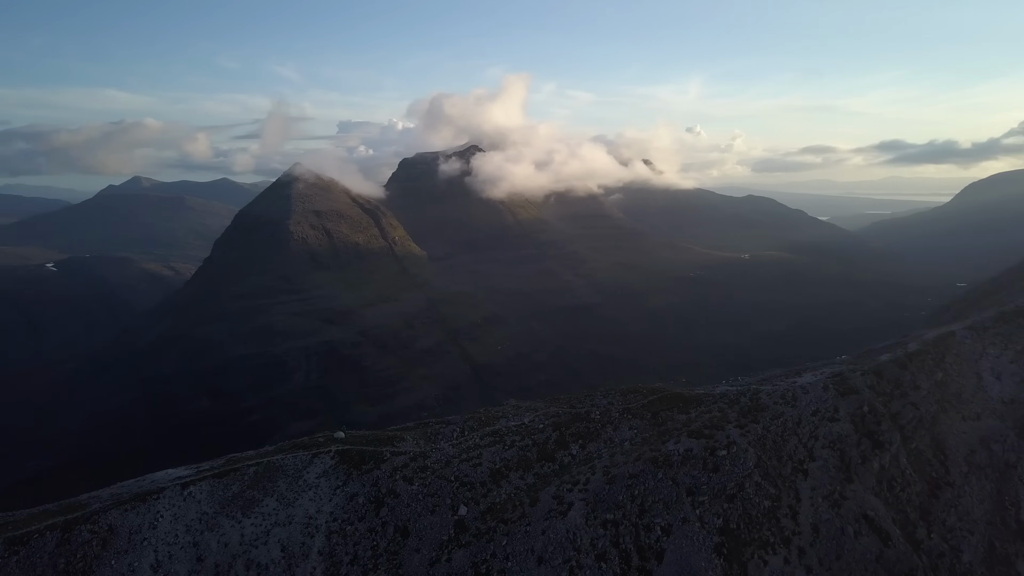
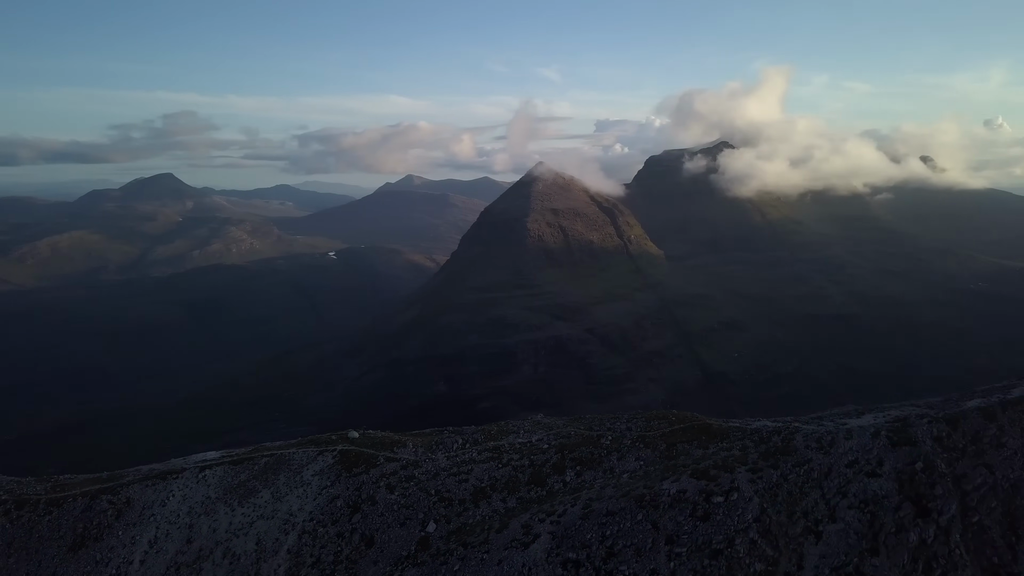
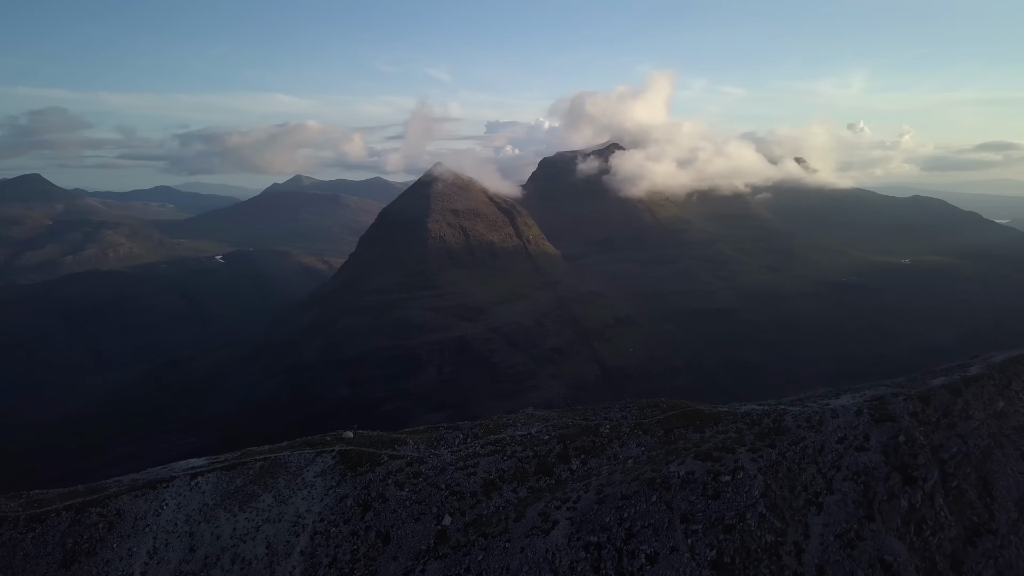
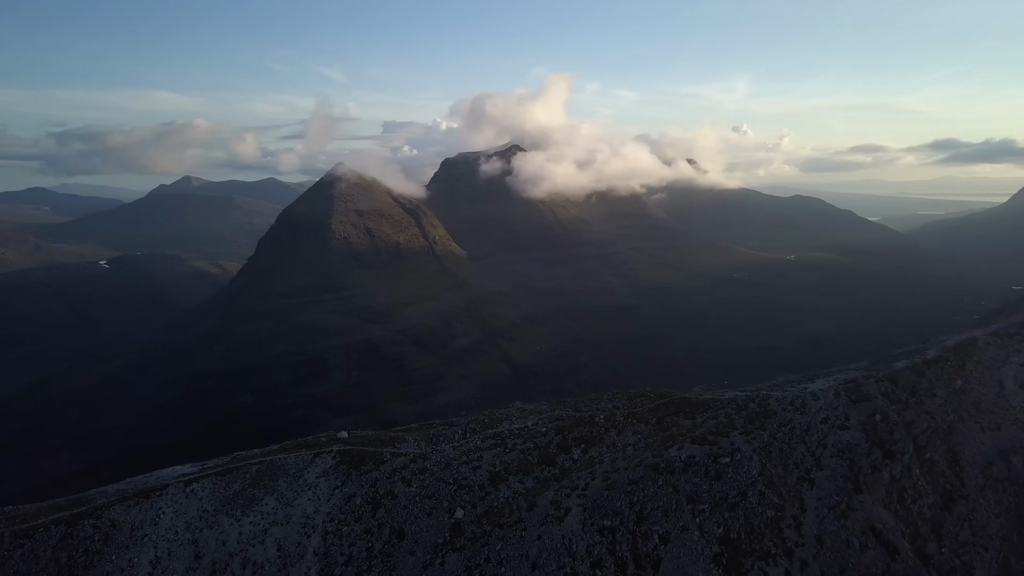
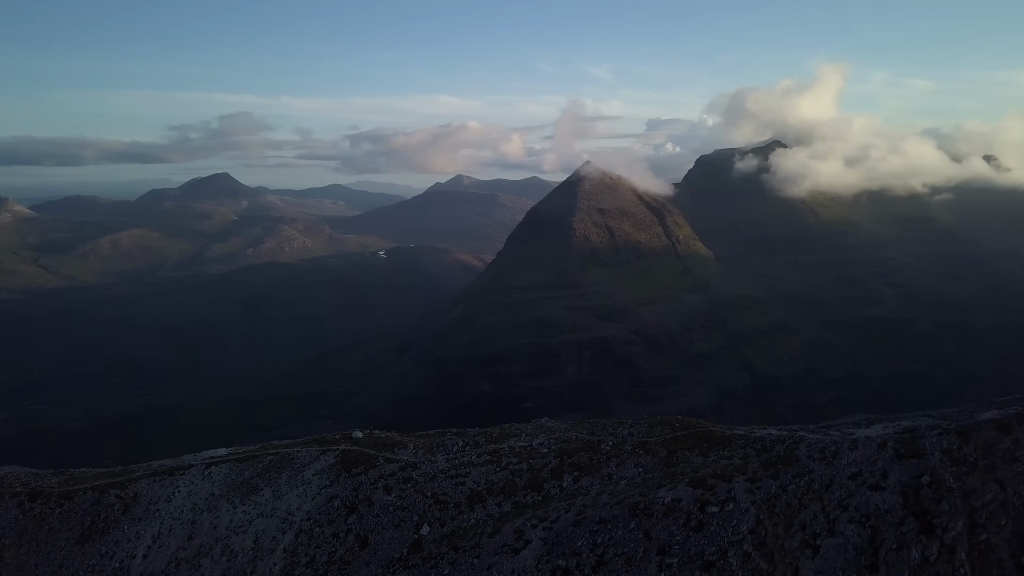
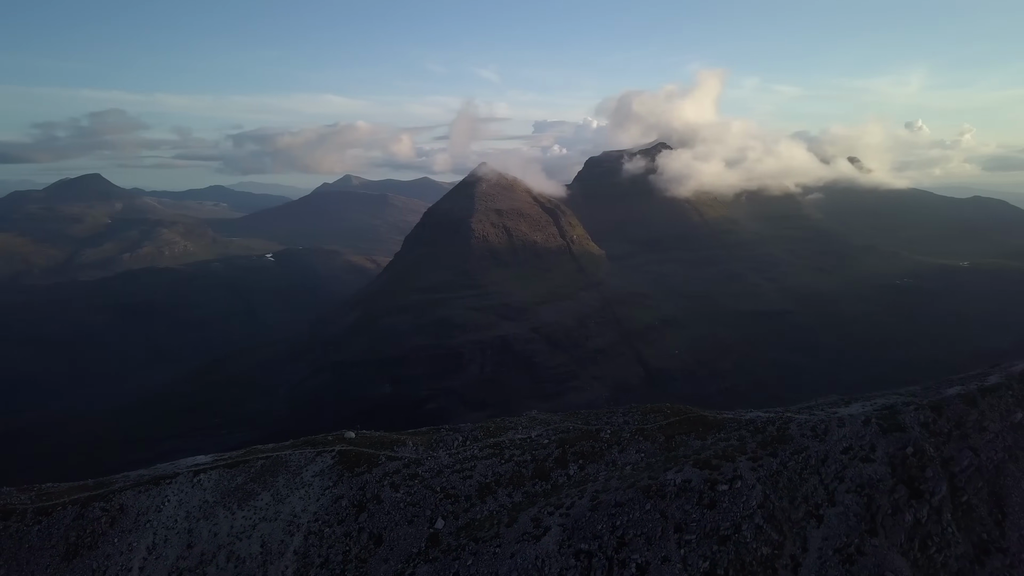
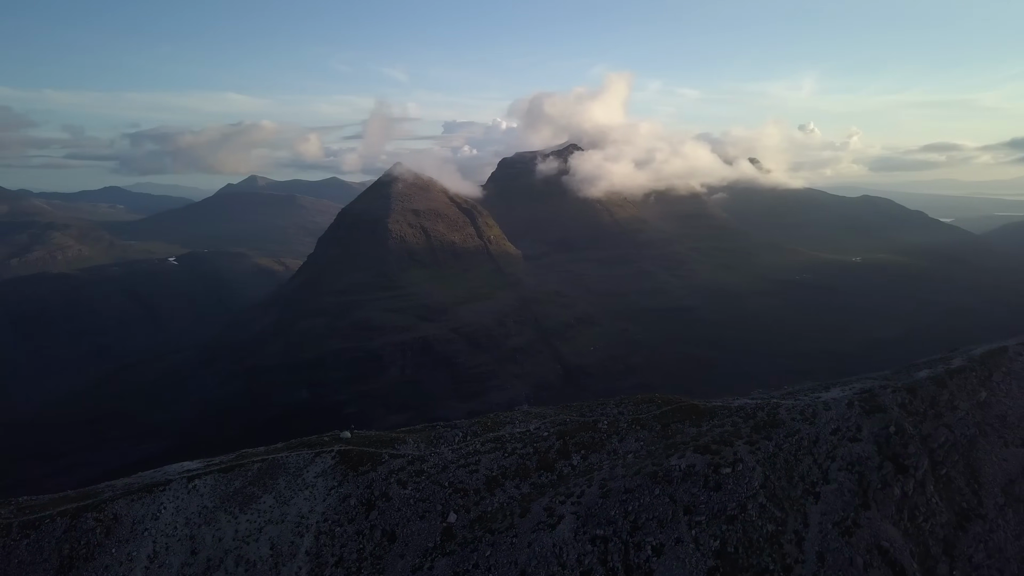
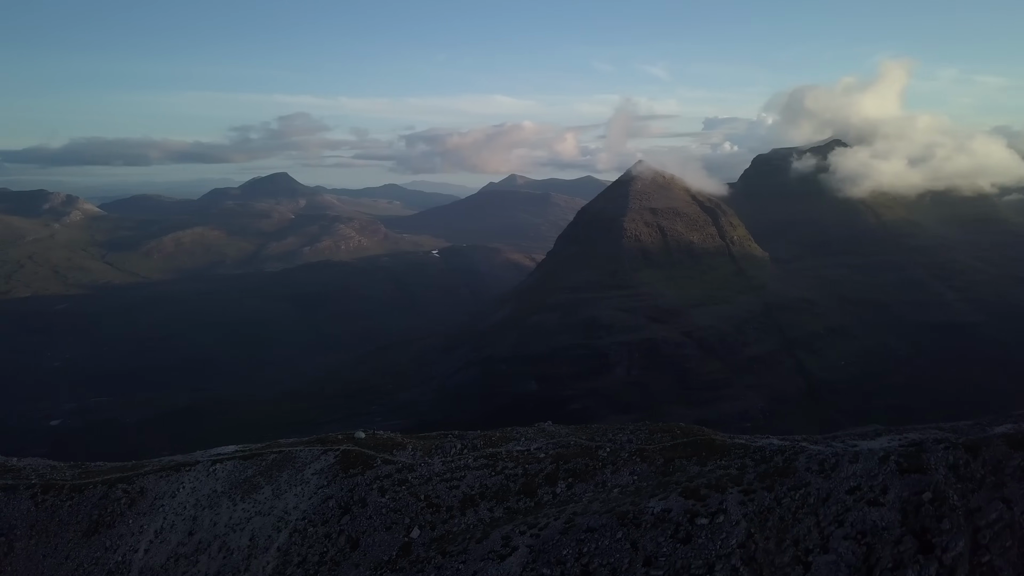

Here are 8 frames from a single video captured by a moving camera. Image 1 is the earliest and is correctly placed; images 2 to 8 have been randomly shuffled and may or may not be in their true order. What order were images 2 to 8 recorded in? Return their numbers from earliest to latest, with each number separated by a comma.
4, 7, 3, 6, 2, 5, 8
